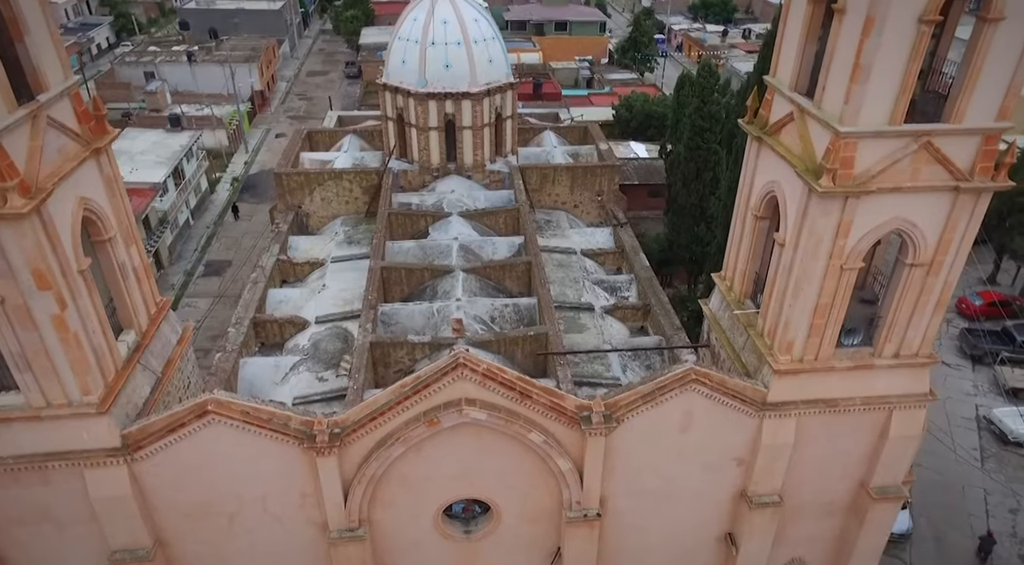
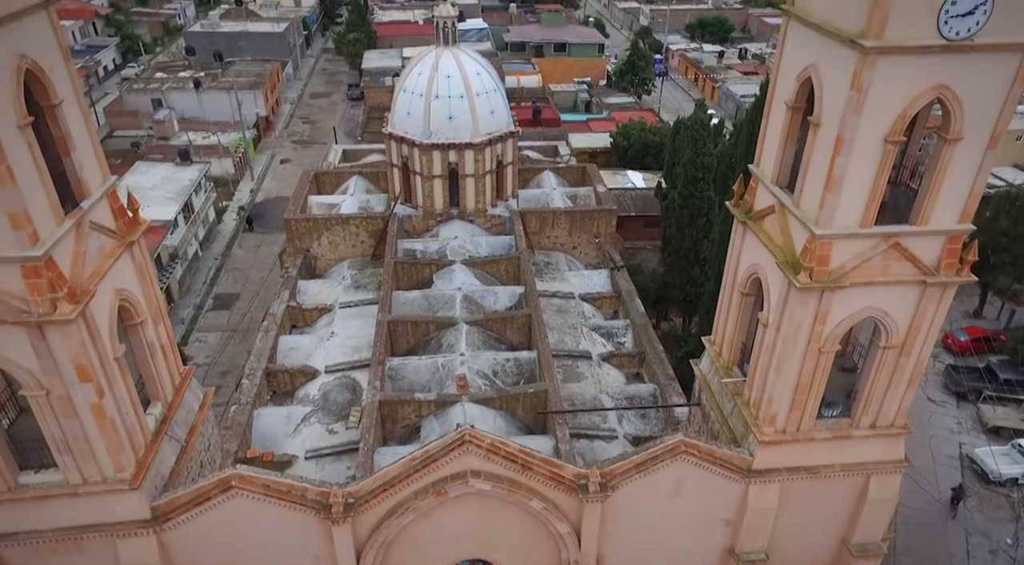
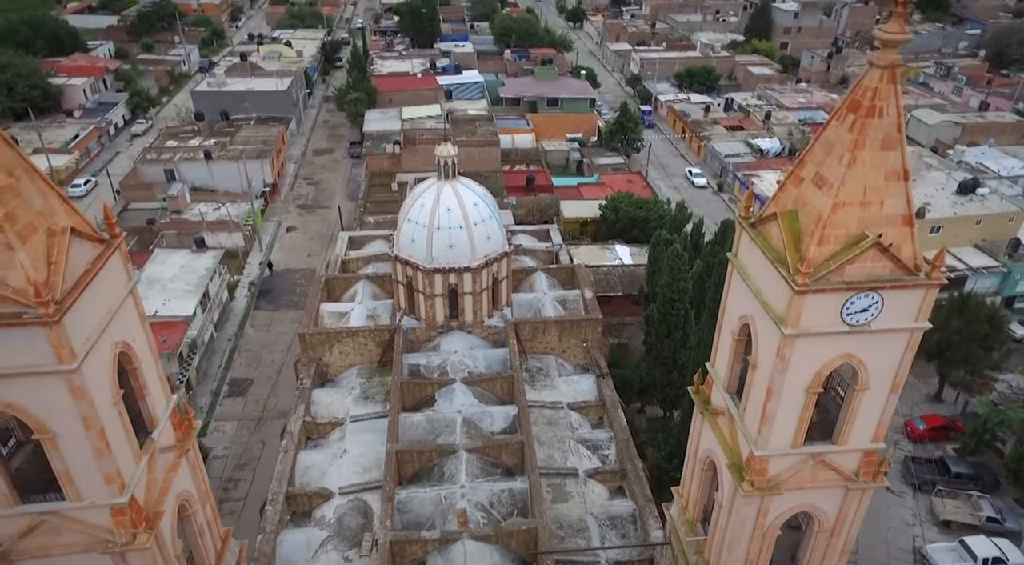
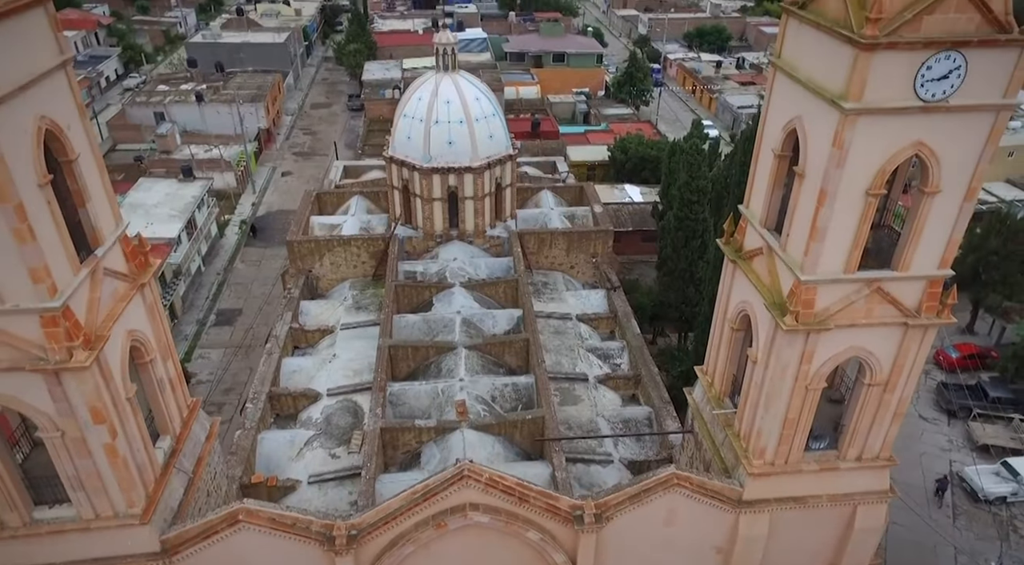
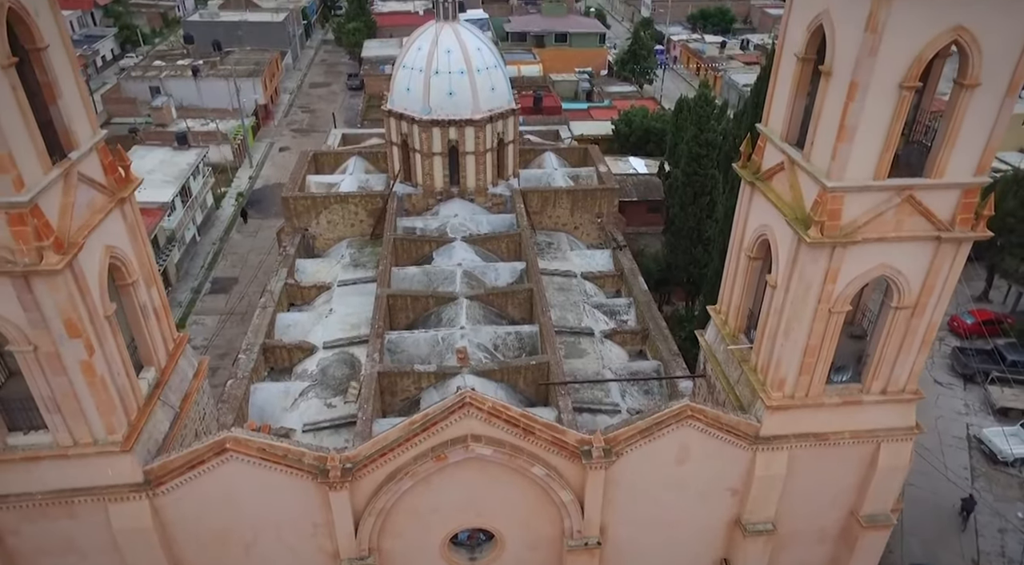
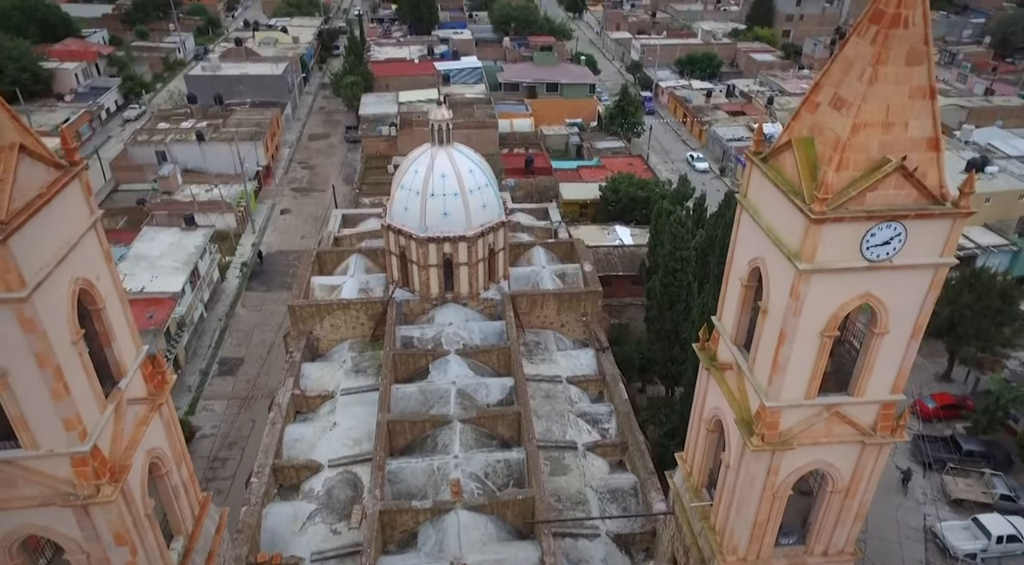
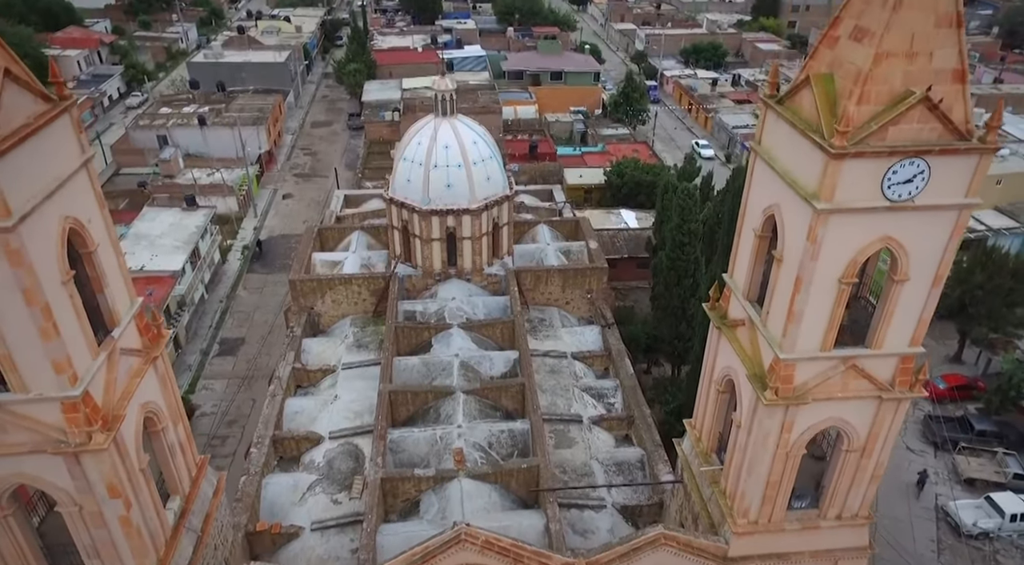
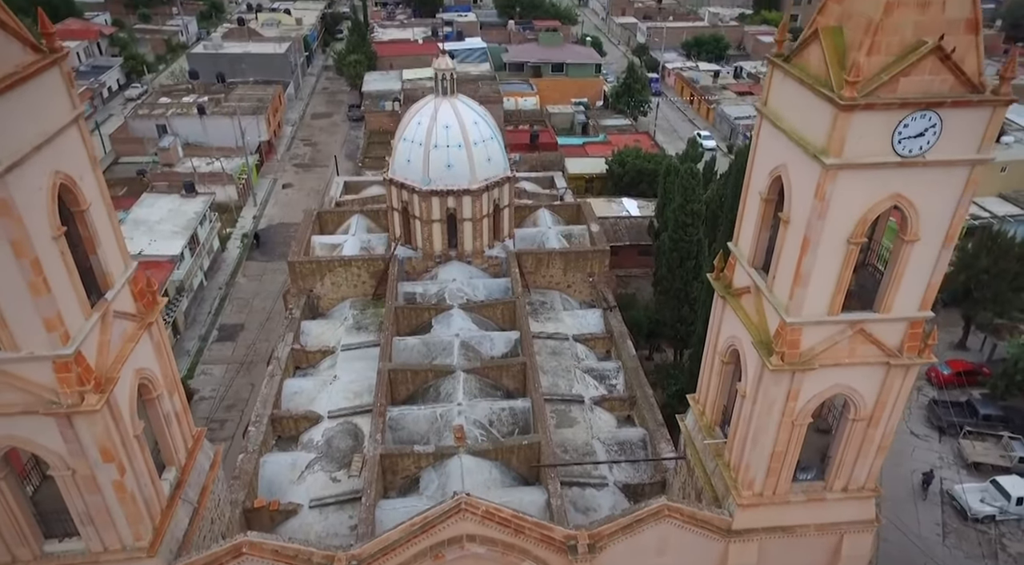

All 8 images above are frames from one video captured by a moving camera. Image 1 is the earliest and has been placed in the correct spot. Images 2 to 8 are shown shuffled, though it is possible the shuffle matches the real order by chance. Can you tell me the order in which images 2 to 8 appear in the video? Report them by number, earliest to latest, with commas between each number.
5, 2, 4, 8, 7, 6, 3
